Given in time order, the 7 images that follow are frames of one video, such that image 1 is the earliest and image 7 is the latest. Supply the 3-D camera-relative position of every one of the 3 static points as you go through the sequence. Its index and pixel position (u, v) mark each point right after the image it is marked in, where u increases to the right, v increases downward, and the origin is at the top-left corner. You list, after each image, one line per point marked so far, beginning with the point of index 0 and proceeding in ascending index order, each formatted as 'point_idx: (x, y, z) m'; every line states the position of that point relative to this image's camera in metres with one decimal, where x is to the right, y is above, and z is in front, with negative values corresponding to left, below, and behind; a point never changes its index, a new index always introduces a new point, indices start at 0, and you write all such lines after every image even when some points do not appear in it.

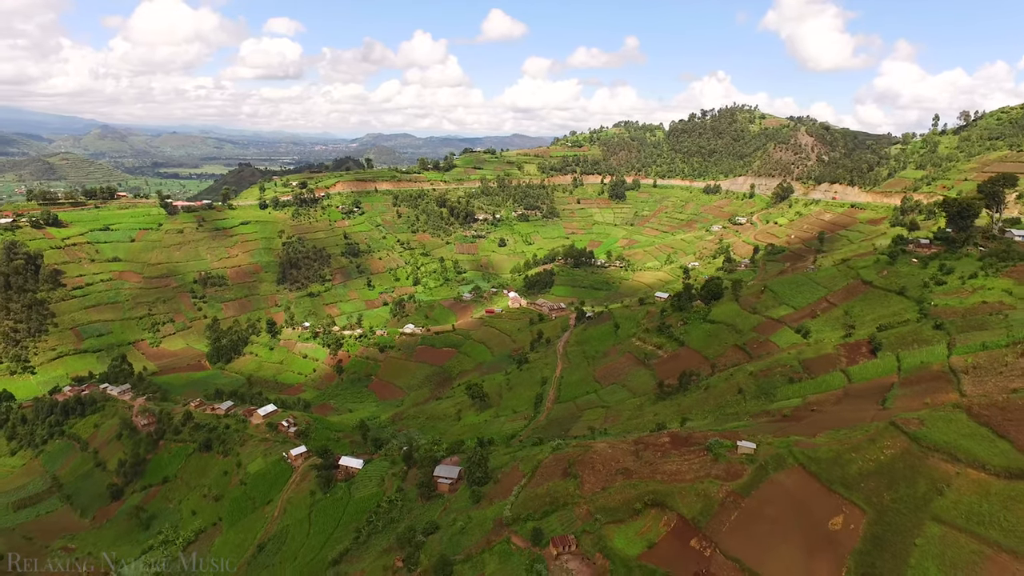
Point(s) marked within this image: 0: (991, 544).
0: (+17.6, -9.4, +19.4) m
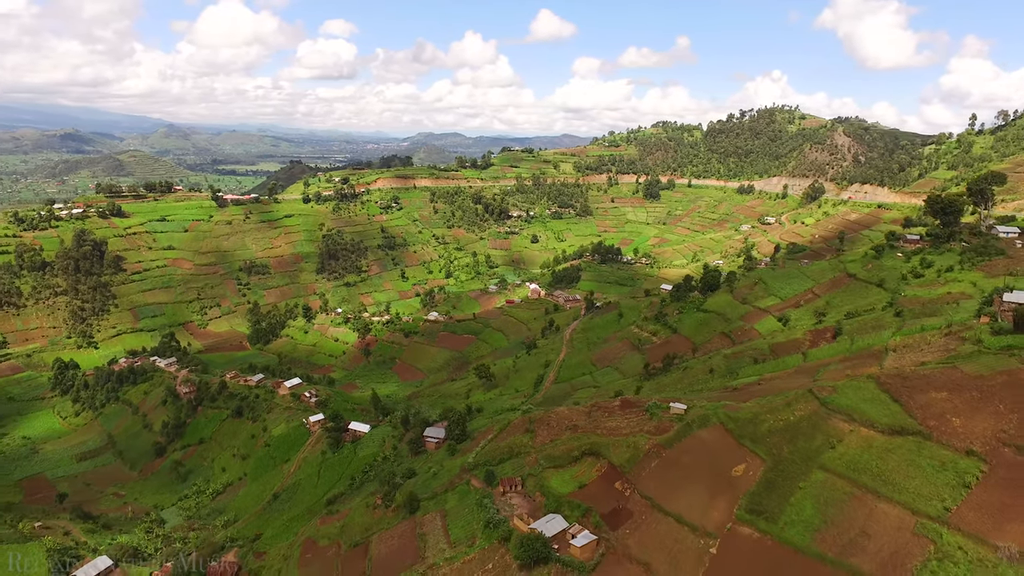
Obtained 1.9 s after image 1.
0: (+14.6, -8.3, +21.9) m
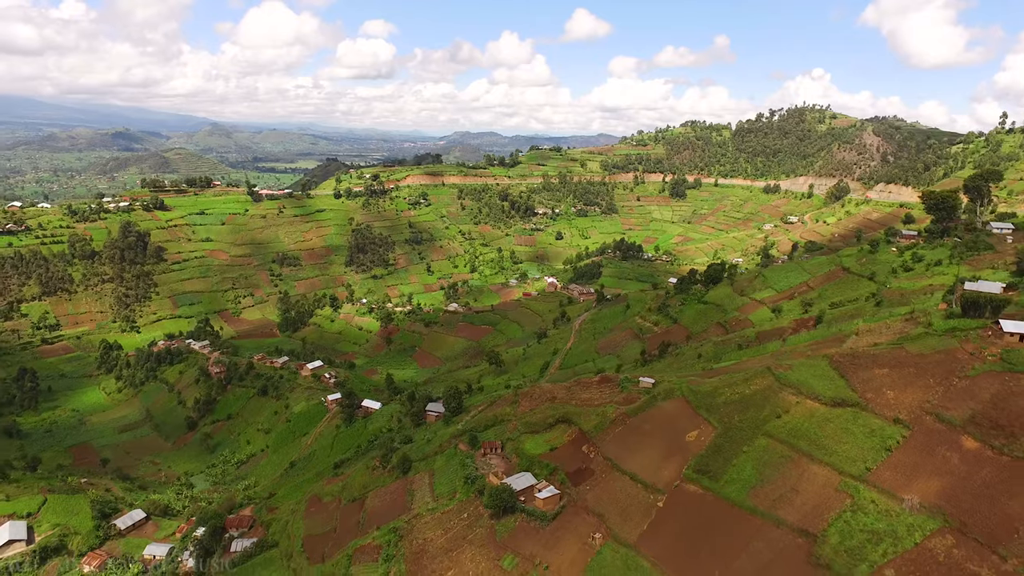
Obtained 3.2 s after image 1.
0: (+13.0, -7.4, +23.9) m
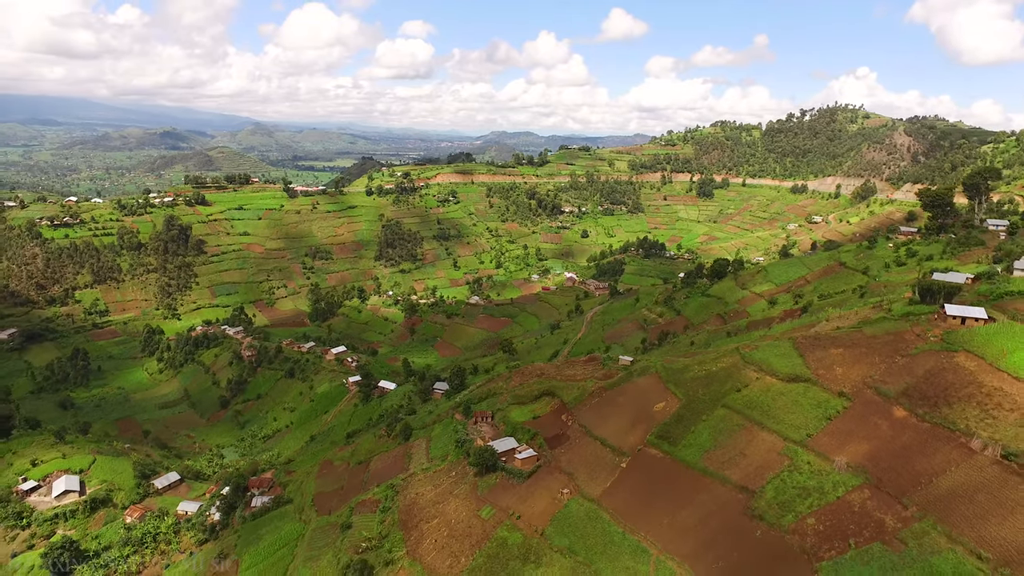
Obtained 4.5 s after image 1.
0: (+11.8, -6.6, +26.2) m
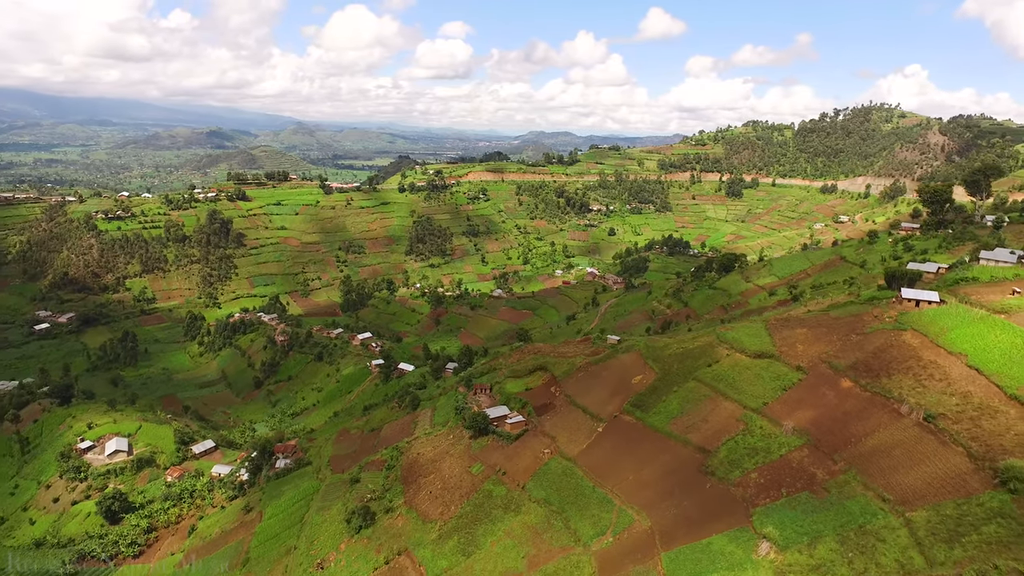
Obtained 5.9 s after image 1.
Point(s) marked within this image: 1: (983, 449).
0: (+11.1, -5.6, +28.6) m
1: (+17.1, -5.9, +19.2) m
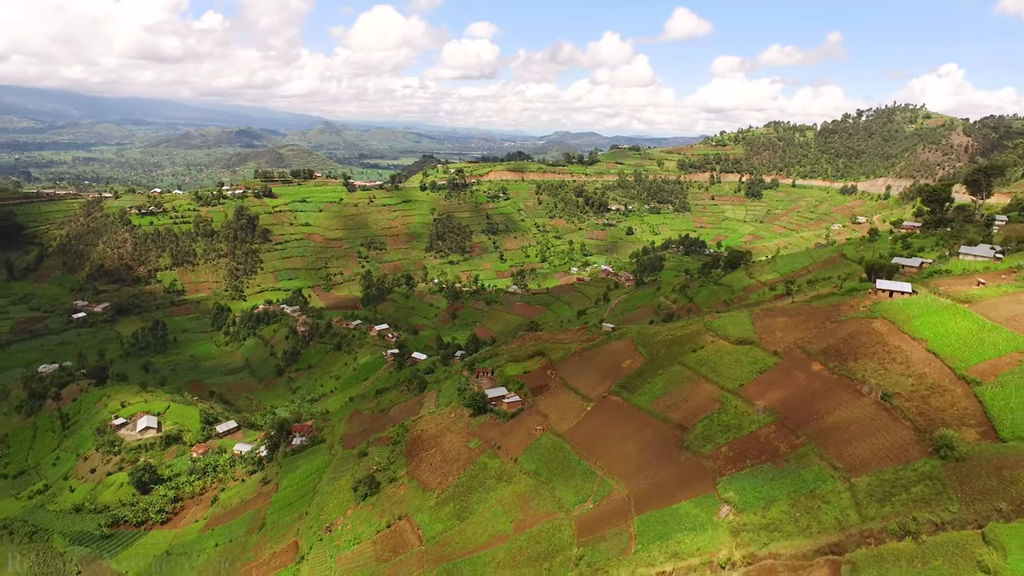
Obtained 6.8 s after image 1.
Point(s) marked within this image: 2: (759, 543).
0: (+10.7, -5.0, +30.4) m
1: (+16.4, -5.3, +20.7) m
2: (+9.1, -9.4, +19.3) m
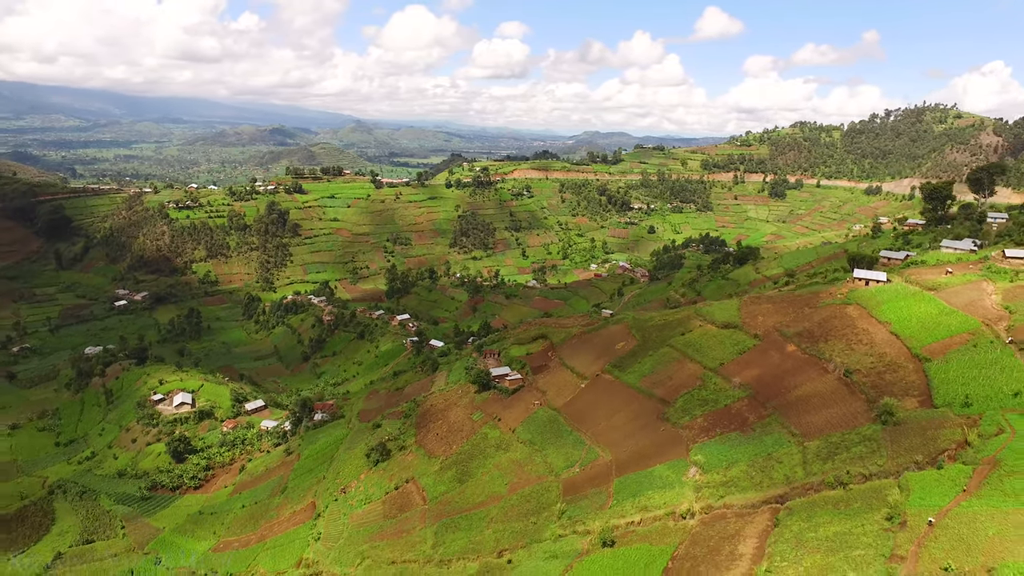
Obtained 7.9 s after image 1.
0: (+10.6, -4.2, +32.5) m
1: (+15.8, -4.6, +22.6) m
2: (+8.4, -8.5, +21.5) m
